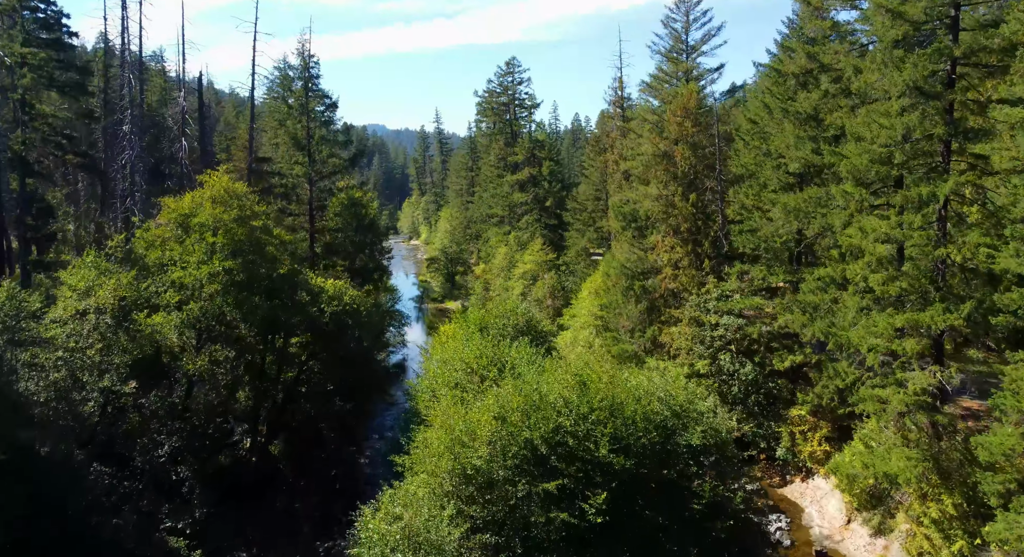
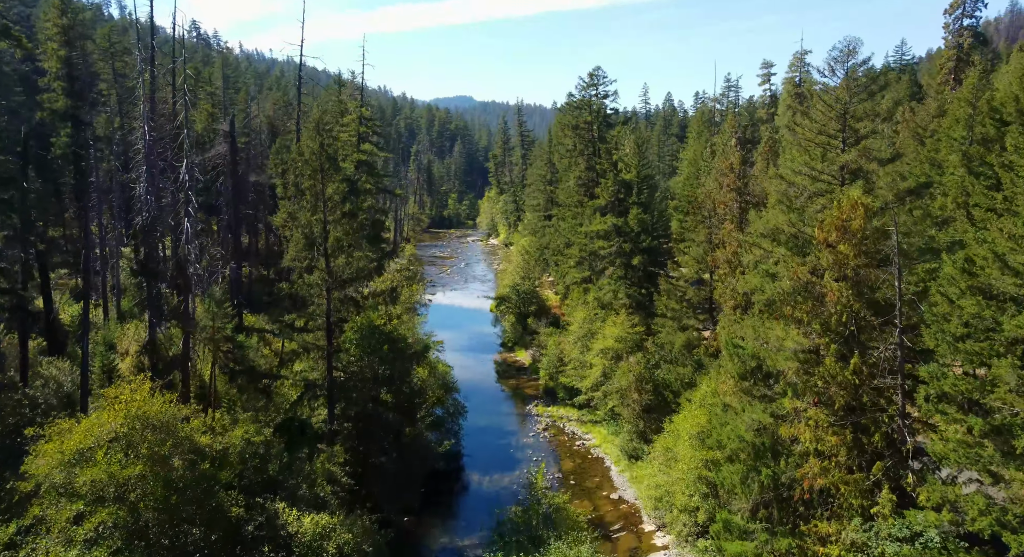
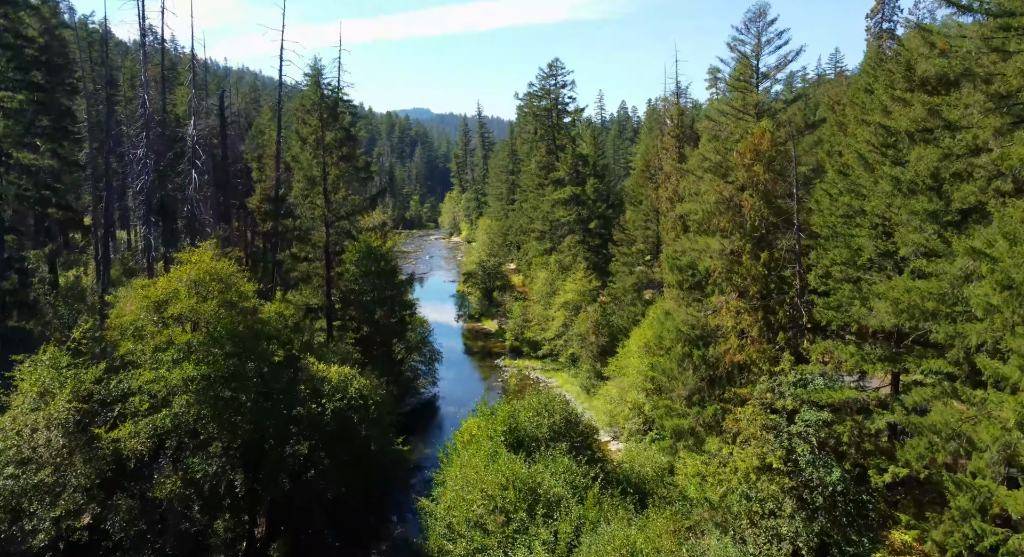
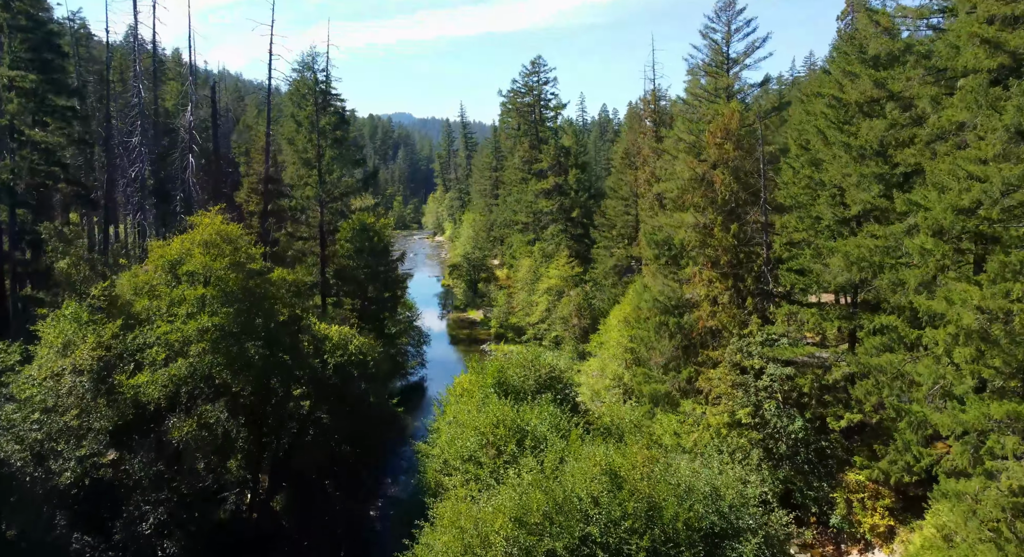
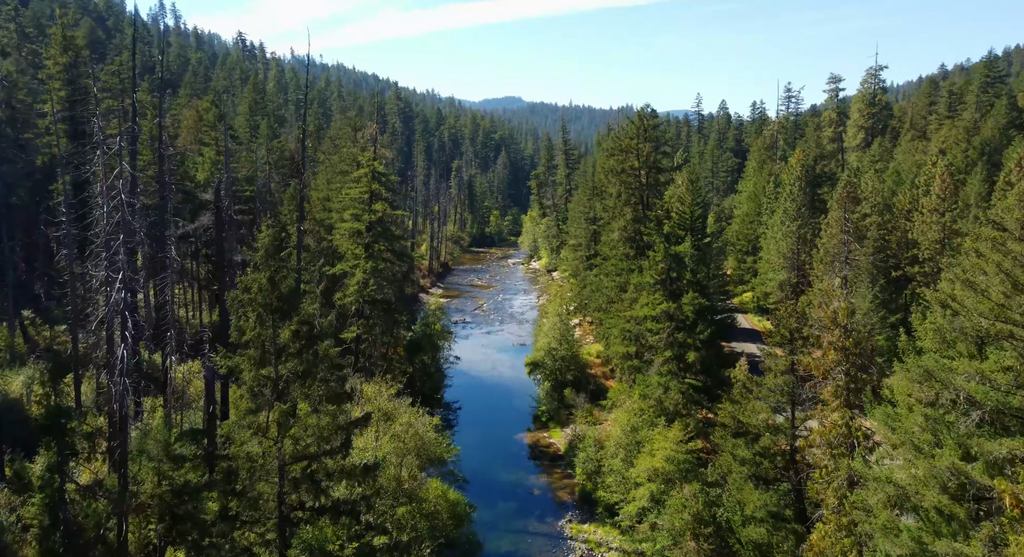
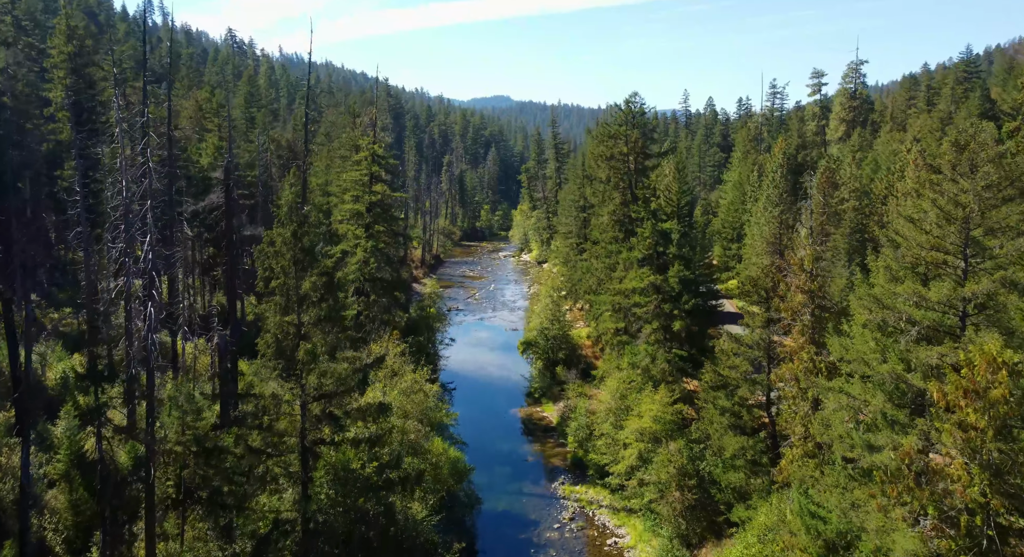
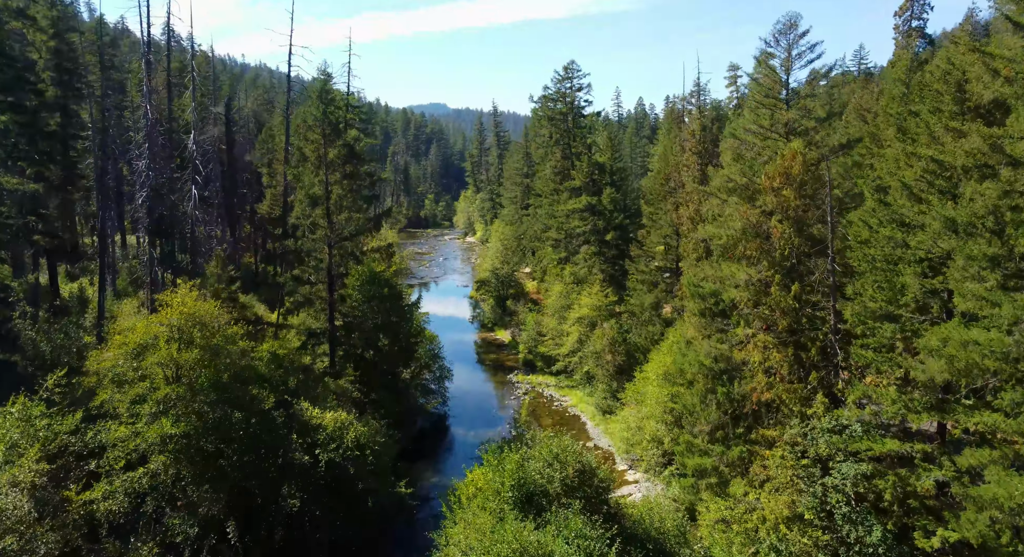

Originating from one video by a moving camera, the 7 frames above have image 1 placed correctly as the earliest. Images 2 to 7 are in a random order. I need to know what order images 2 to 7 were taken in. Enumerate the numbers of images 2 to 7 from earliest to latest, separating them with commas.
4, 3, 7, 2, 6, 5
